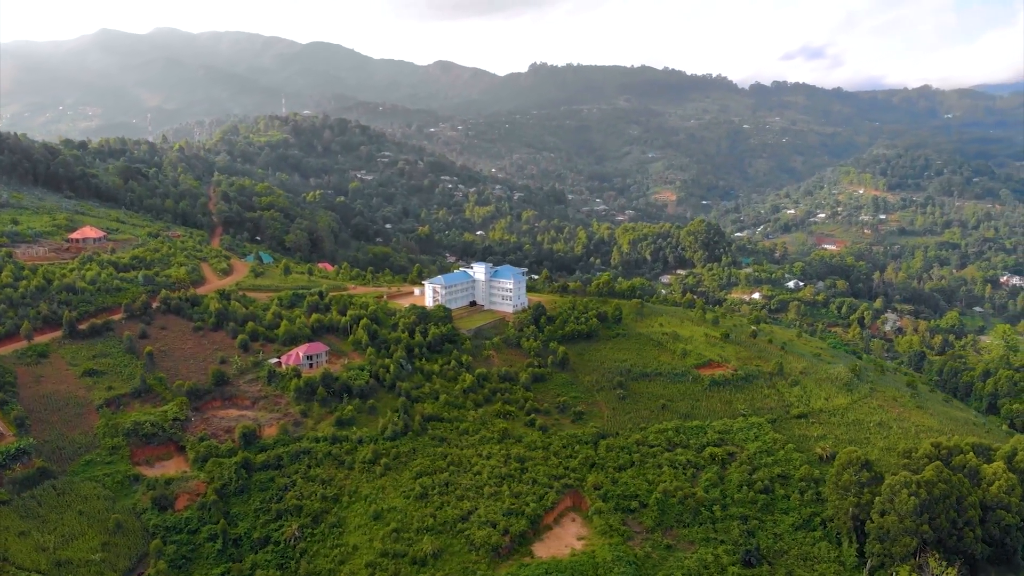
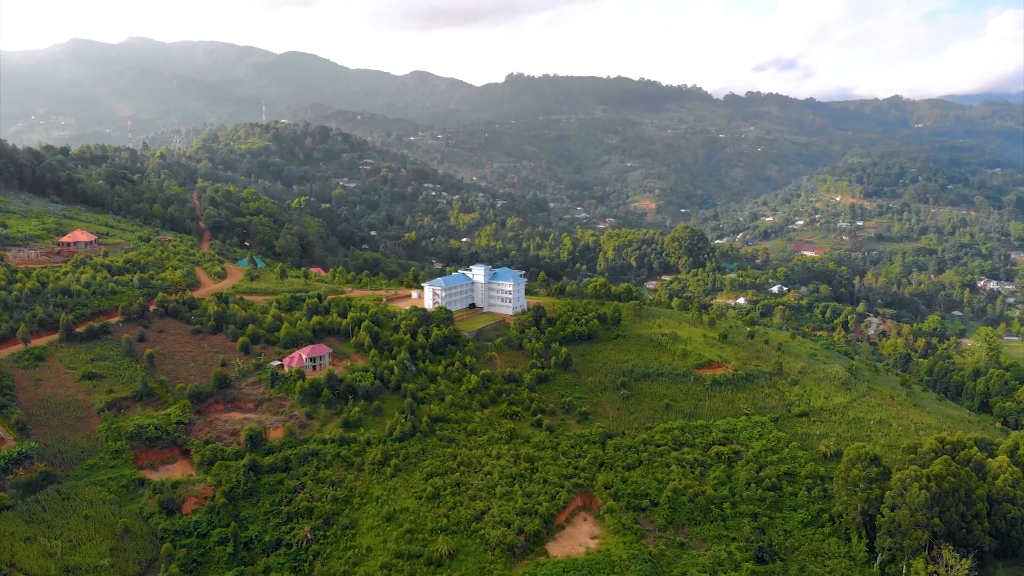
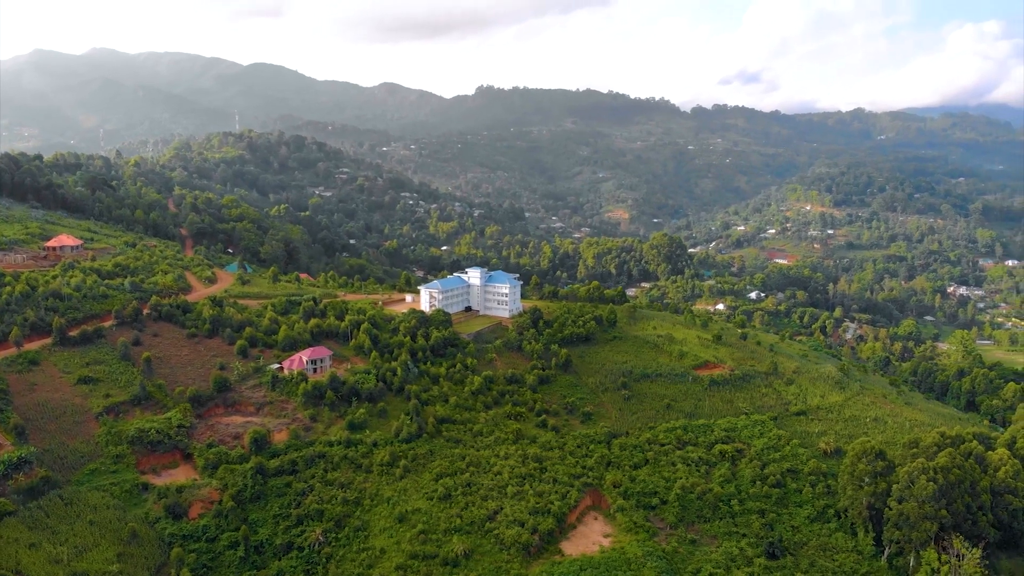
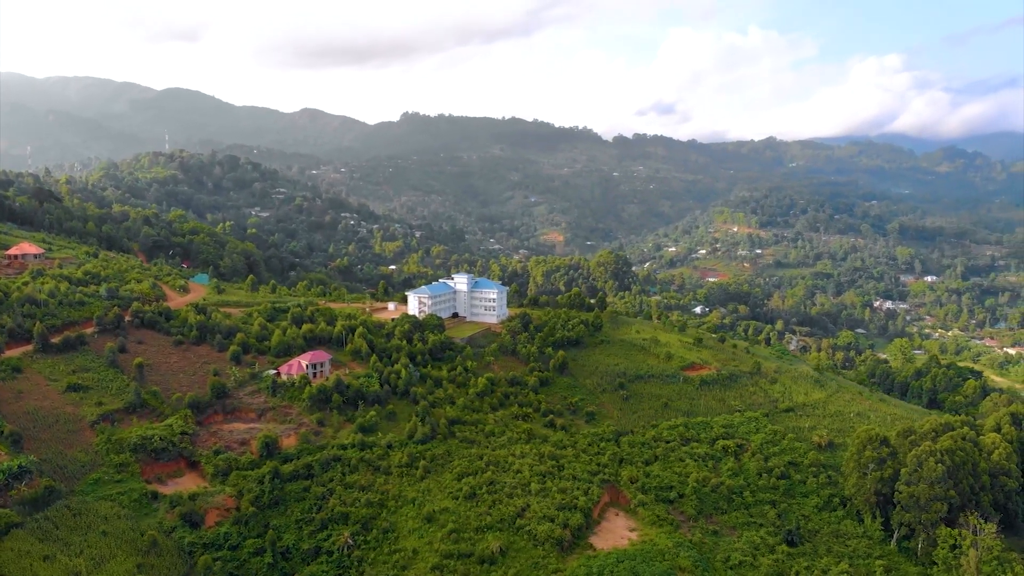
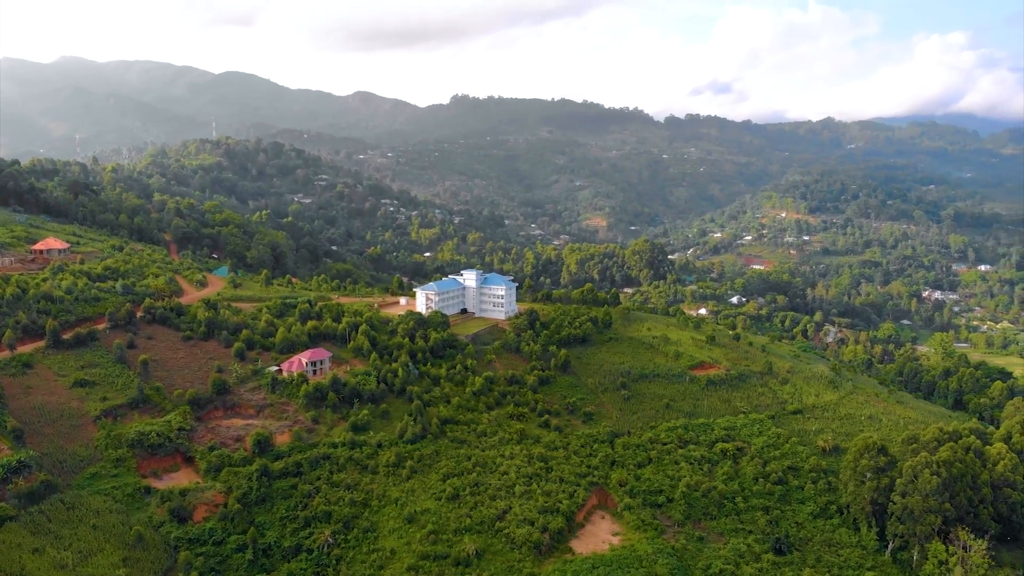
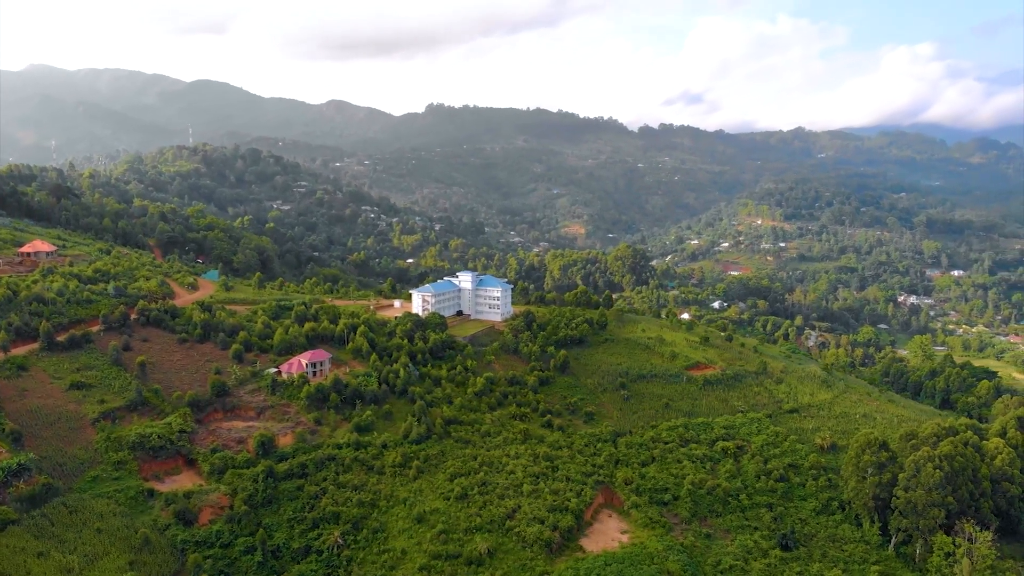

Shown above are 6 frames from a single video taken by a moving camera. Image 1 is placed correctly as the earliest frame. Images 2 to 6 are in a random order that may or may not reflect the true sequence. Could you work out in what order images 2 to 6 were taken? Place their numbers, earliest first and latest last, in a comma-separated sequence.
2, 3, 5, 6, 4
